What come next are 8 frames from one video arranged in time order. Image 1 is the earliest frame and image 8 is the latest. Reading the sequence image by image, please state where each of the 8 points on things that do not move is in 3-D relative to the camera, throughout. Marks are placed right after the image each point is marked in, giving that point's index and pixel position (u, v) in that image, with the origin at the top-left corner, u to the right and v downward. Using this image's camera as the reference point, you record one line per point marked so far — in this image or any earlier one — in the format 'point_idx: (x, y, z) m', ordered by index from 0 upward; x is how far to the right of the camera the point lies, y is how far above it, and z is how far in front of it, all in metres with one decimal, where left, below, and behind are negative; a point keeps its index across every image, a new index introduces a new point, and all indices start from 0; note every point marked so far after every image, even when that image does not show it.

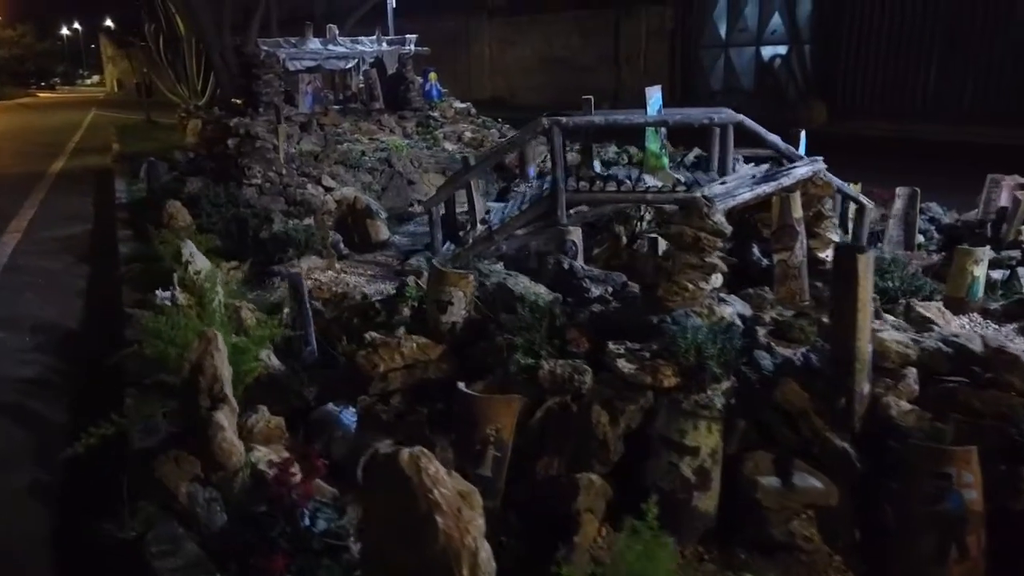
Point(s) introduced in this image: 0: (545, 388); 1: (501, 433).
0: (+0.2, -0.5, +3.8) m
1: (0.0, -0.7, +3.6) m
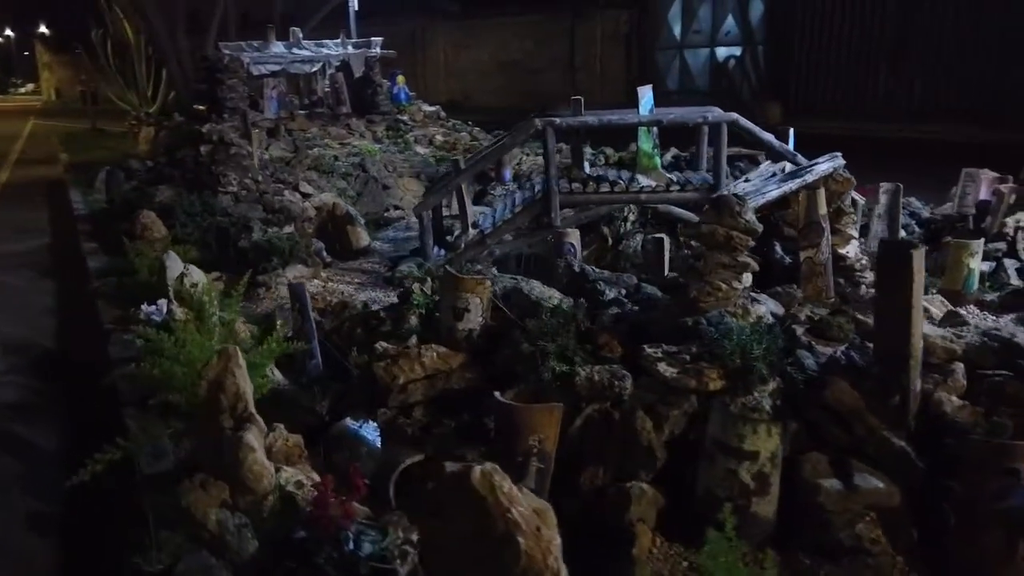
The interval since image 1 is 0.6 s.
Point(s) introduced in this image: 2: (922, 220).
0: (+0.4, -0.5, +3.7) m
1: (+0.1, -0.7, +3.5) m
2: (+4.5, +0.7, +8.5) m
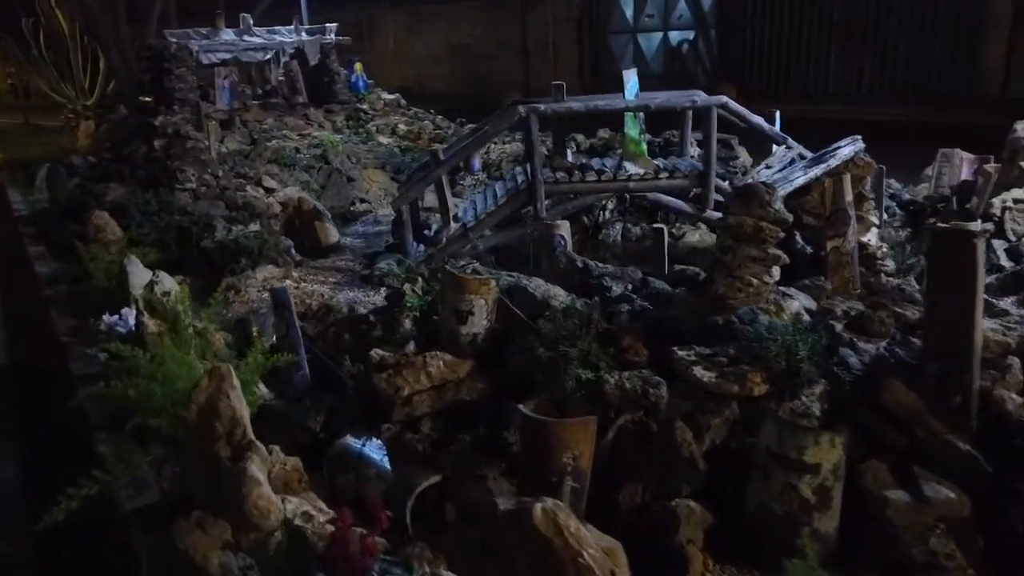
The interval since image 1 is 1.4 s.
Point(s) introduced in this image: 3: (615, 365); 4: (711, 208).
0: (+0.5, -0.5, +3.4) m
1: (+0.3, -0.7, +3.2) m
2: (+4.3, +0.9, +8.4) m
3: (+0.5, -0.4, +3.7) m
4: (+1.9, +0.8, +7.3) m
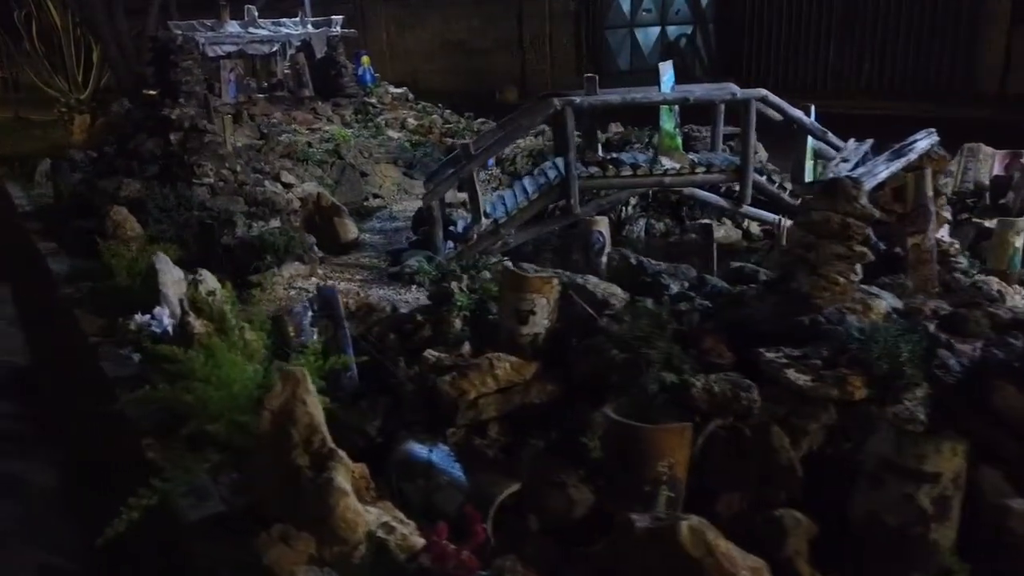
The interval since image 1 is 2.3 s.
0: (+0.8, -0.5, +3.3) m
1: (+0.6, -0.7, +3.1) m
2: (+4.6, +1.0, +8.3) m
3: (+0.9, -0.4, +3.6) m
4: (+2.2, +0.8, +7.2) m
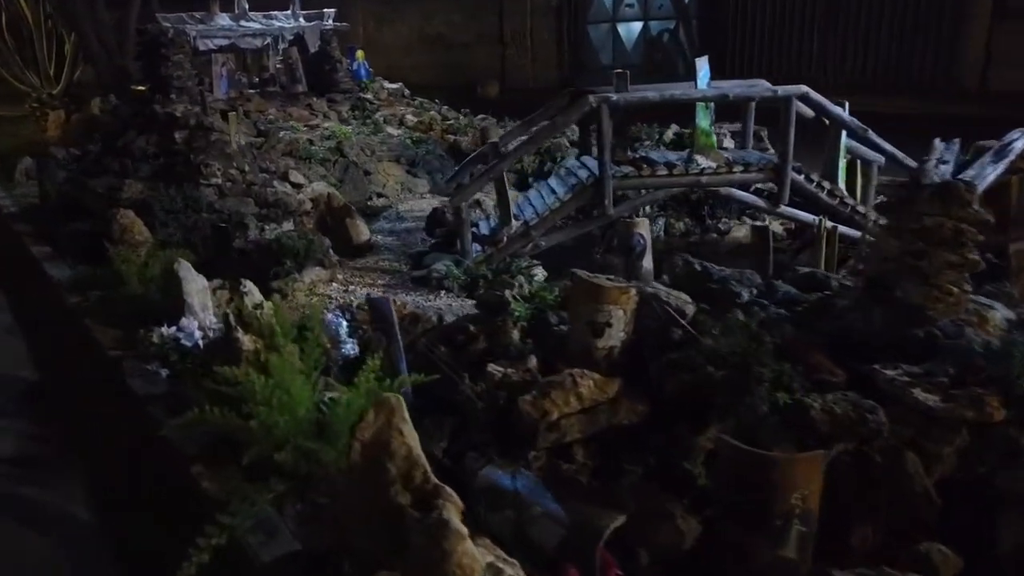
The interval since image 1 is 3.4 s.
0: (+1.3, -0.6, +3.1) m
1: (+1.1, -0.8, +2.8) m
2: (+4.8, +1.0, +8.2) m
3: (+1.3, -0.4, +3.3) m
4: (+2.5, +0.8, +7.0) m
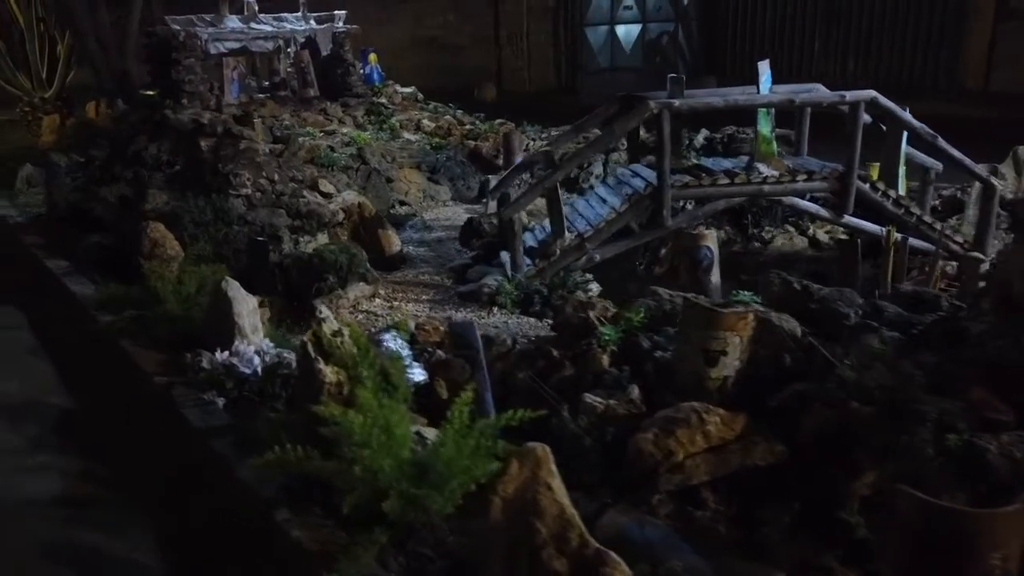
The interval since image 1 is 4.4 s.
0: (+1.8, -0.7, +2.8) m
1: (+1.6, -0.9, +2.5) m
2: (+5.2, +0.9, +8.0) m
3: (+1.8, -0.5, +3.0) m
4: (+2.9, +0.7, +6.7) m
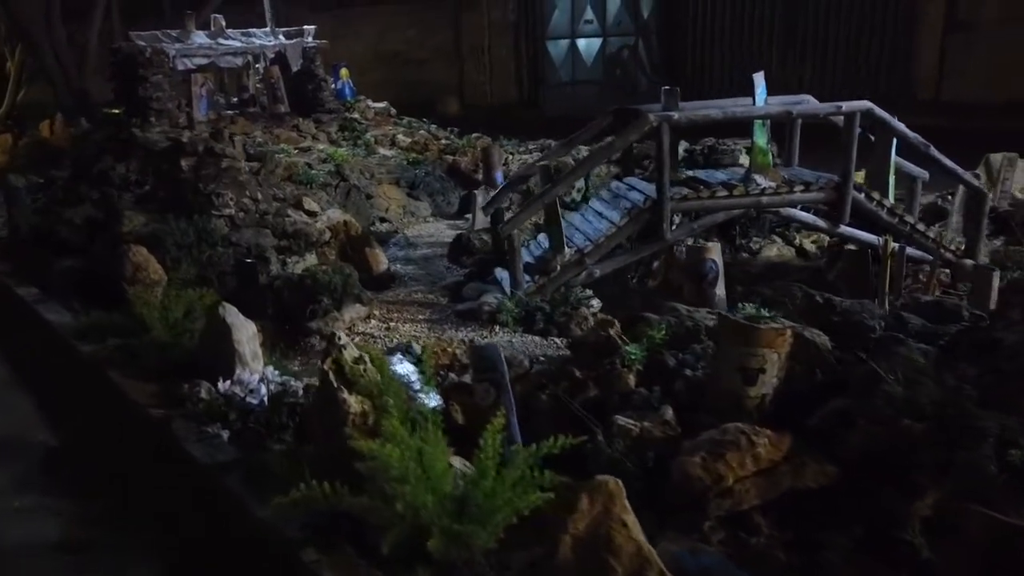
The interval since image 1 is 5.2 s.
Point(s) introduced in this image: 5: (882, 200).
0: (+2.0, -0.7, +2.7) m
1: (+1.8, -0.9, +2.5) m
2: (+5.1, +0.8, +8.1) m
3: (+2.0, -0.6, +3.0) m
4: (+2.9, +0.6, +6.8) m
5: (+3.2, +0.8, +6.8) m
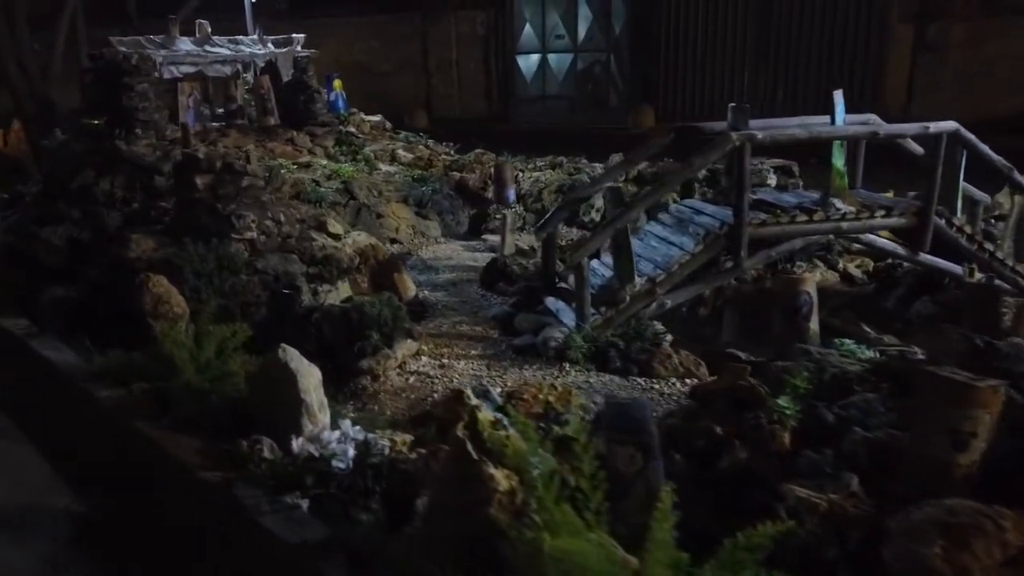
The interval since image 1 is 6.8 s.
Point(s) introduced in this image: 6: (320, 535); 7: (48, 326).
0: (+2.7, -0.9, +2.3) m
1: (+2.6, -1.1, +2.0) m
2: (+5.5, +0.5, +7.9) m
3: (+2.7, -0.8, +2.6) m
4: (+3.4, +0.3, +6.4) m
5: (+3.7, +0.5, +6.4) m
6: (-0.9, -1.1, +3.5) m
7: (-3.7, -0.3, +6.3) m
